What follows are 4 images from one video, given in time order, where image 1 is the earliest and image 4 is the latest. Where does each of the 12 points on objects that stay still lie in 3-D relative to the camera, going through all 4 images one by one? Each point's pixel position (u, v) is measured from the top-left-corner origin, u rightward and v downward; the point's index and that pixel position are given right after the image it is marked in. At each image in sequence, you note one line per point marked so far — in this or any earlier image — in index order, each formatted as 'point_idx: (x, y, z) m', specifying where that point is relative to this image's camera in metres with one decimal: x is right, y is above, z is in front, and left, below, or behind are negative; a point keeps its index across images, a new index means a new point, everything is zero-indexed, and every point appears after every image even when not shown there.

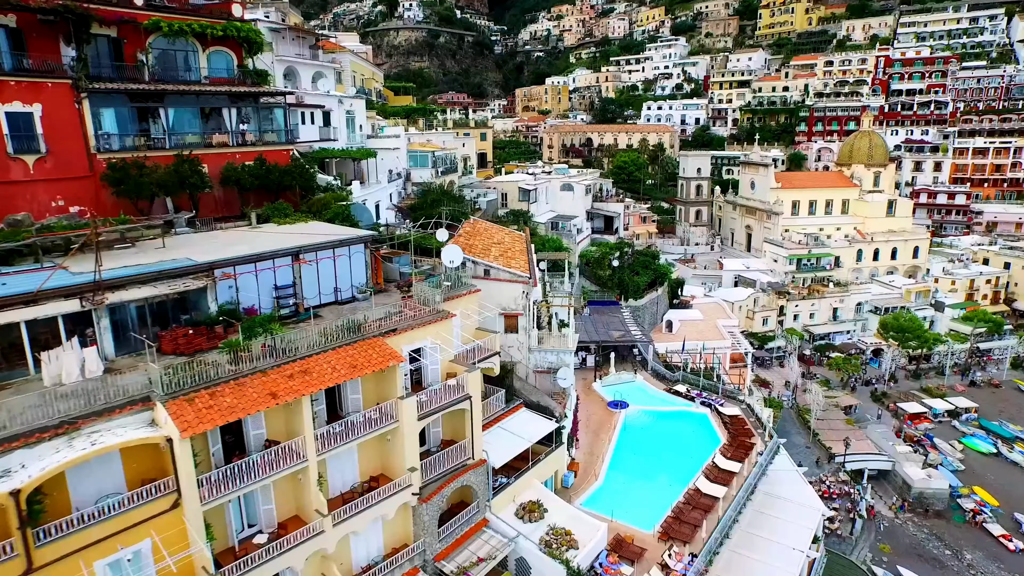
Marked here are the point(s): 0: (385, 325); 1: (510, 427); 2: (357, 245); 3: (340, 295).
0: (-3.6, -1.1, +16.0) m
1: (-0.1, -4.9, +19.5) m
2: (-5.1, +1.4, +18.8) m
3: (-5.6, -0.2, +18.5) m
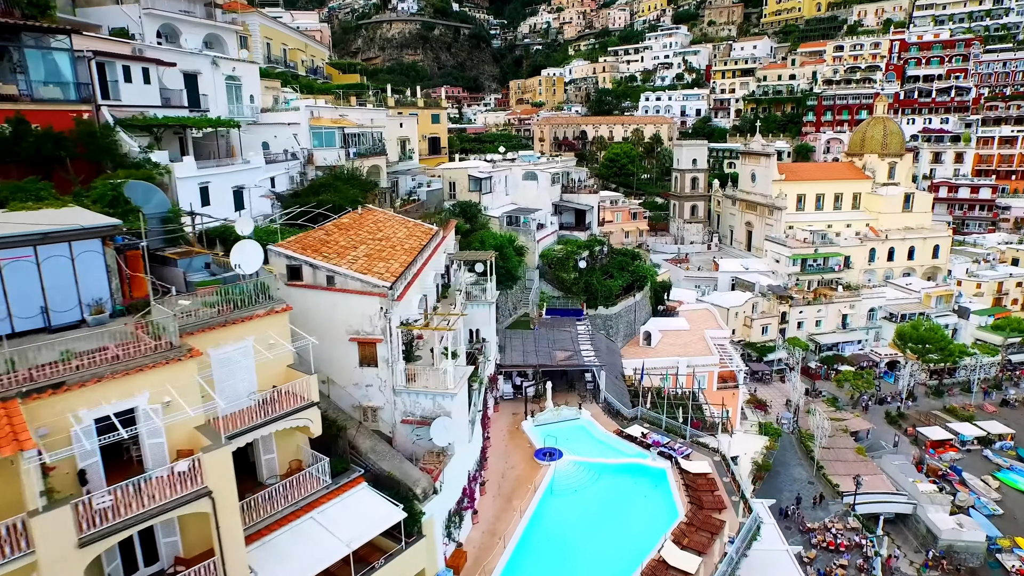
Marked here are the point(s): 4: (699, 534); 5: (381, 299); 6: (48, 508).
0: (-7.7, -1.4, +9.2) m
1: (-4.2, -5.2, +12.7) m
2: (-9.1, +1.1, +12.0) m
3: (-9.6, -0.6, +11.8) m
4: (+5.6, -7.3, +16.8) m
5: (-3.6, -0.3, +15.3) m
6: (-7.1, -3.4, +8.7) m
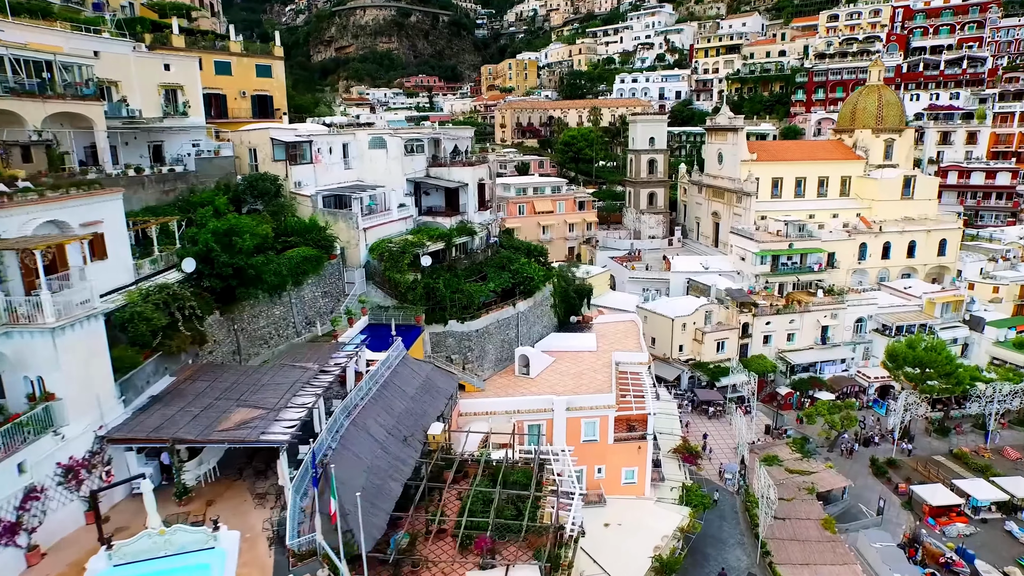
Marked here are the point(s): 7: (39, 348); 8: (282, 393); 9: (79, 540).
0: (-17.3, -1.7, -2.0) m
1: (-13.7, -5.5, +1.4) m
2: (-18.7, +0.8, +0.9) m
3: (-19.2, -0.9, +0.6) m
4: (-3.9, -7.5, +5.4) m
5: (-13.1, -0.6, +4.1) m
6: (-16.7, -3.6, -2.5) m
7: (-10.7, -1.3, +12.9) m
8: (-6.4, -3.0, +16.3) m
9: (-9.9, -5.8, +12.9) m
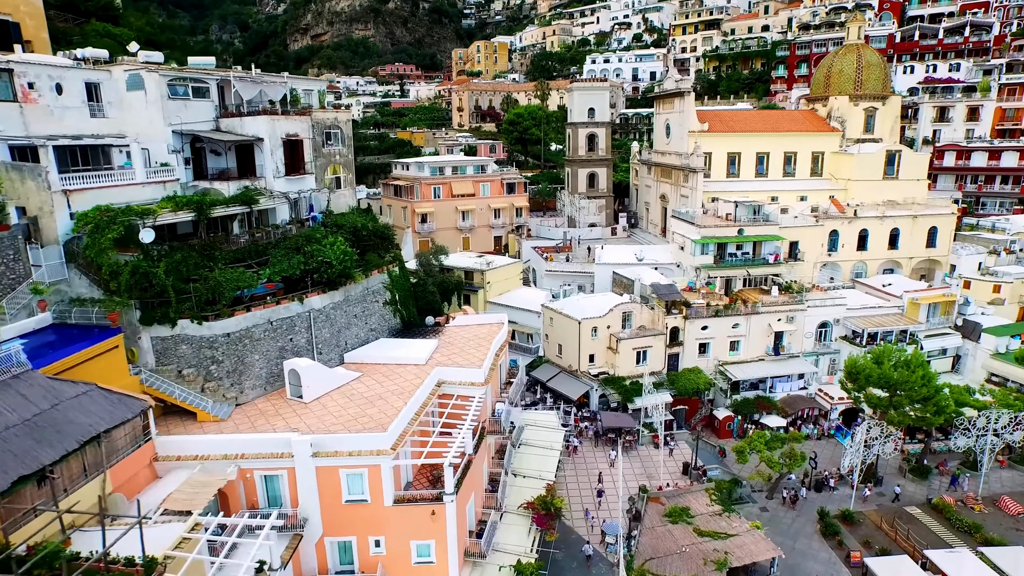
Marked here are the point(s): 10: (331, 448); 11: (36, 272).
0: (-26.2, -1.0, -10.4) m
1: (-22.5, -4.9, -7.1) m
2: (-27.5, +1.5, -7.5) m
3: (-28.0, -0.2, -7.7) m
4: (-12.7, -7.0, -3.2) m
5: (-21.8, +0.1, -4.4) m
6: (-25.6, -2.9, -10.9) m
7: (-19.3, -0.7, +4.4) m
8: (-15.0, -2.5, +7.7) m
9: (-18.5, -5.2, +4.4) m
10: (-5.4, -4.8, +16.8) m
11: (-16.1, +0.5, +19.1) m
